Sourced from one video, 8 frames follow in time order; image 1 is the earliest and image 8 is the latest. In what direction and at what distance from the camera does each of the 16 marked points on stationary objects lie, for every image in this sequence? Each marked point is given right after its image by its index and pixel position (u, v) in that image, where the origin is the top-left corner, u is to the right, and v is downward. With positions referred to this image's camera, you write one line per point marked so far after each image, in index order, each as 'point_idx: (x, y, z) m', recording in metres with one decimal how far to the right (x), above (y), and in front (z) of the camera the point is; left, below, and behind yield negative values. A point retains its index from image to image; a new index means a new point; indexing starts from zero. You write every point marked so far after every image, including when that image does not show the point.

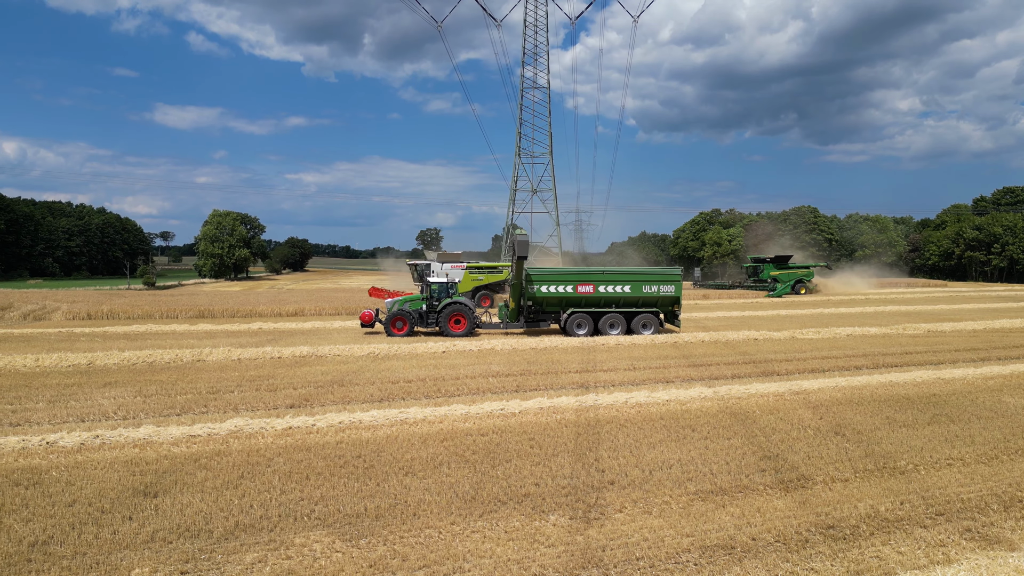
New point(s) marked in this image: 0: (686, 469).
0: (+1.9, -2.0, +6.5) m
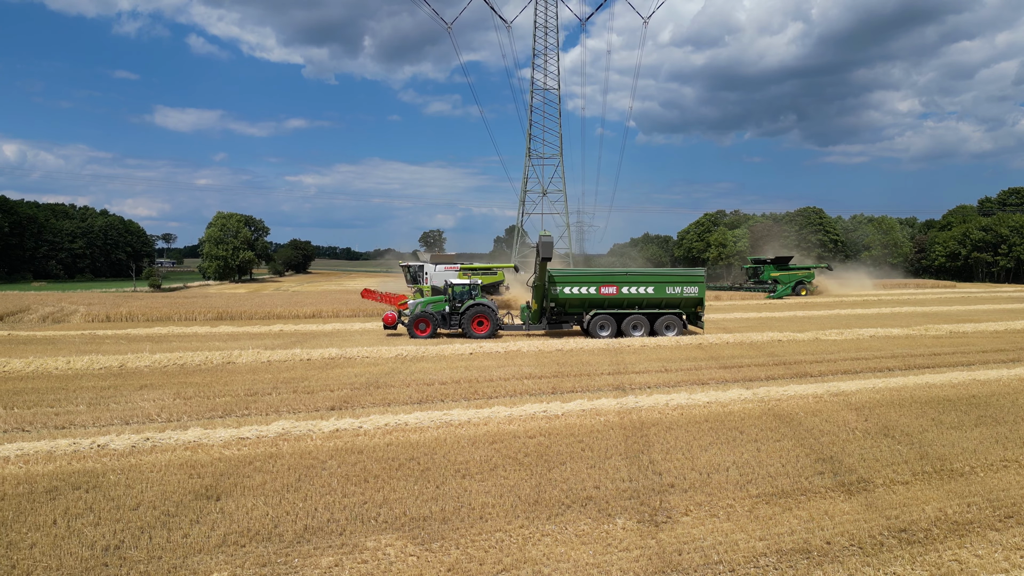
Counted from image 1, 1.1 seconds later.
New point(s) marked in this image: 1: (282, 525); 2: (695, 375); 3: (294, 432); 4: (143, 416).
0: (+2.5, -2.0, +6.4) m
1: (-1.9, -2.0, +5.0) m
2: (+3.5, -1.7, +11.2) m
3: (-2.7, -1.8, +7.3) m
4: (-5.0, -1.7, +8.0) m
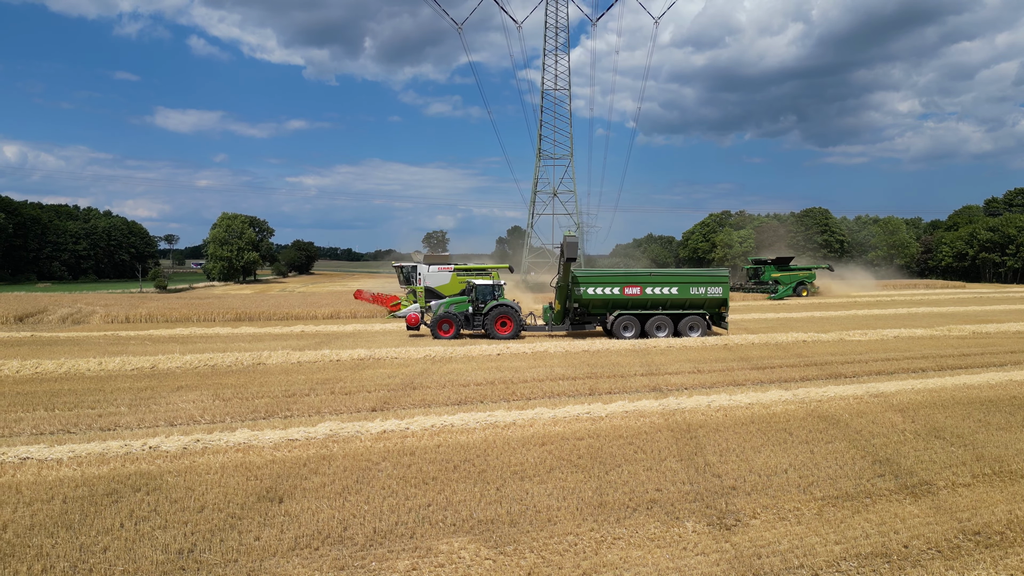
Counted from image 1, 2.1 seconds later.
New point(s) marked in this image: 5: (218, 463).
0: (+3.1, -2.0, +6.4) m
1: (-1.3, -2.0, +5.0) m
2: (+4.1, -1.7, +11.2) m
3: (-2.1, -1.8, +7.3) m
4: (-4.4, -1.7, +8.0) m
5: (-3.1, -1.9, +6.3) m
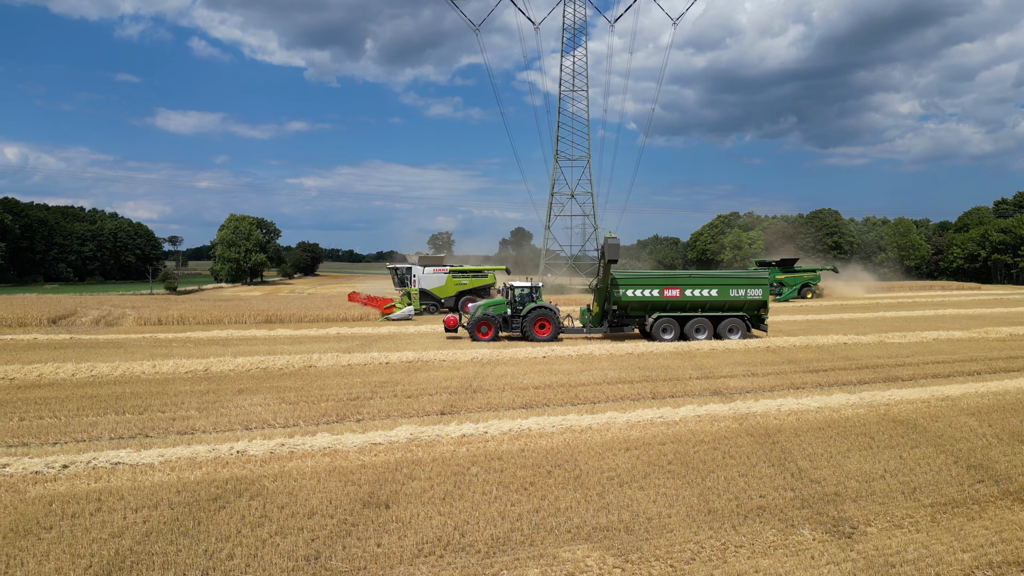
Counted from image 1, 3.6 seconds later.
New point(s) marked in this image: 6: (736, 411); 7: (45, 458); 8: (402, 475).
0: (+4.1, -2.0, +6.3) m
1: (-0.4, -2.1, +4.9) m
2: (+5.1, -1.7, +11.1) m
3: (-1.1, -1.8, +7.2) m
4: (-3.3, -1.8, +7.9) m
5: (-2.1, -1.9, +6.2) m
6: (+3.3, -1.8, +8.7) m
7: (-4.9, -1.8, +6.3) m
8: (-1.1, -1.9, +6.1) m
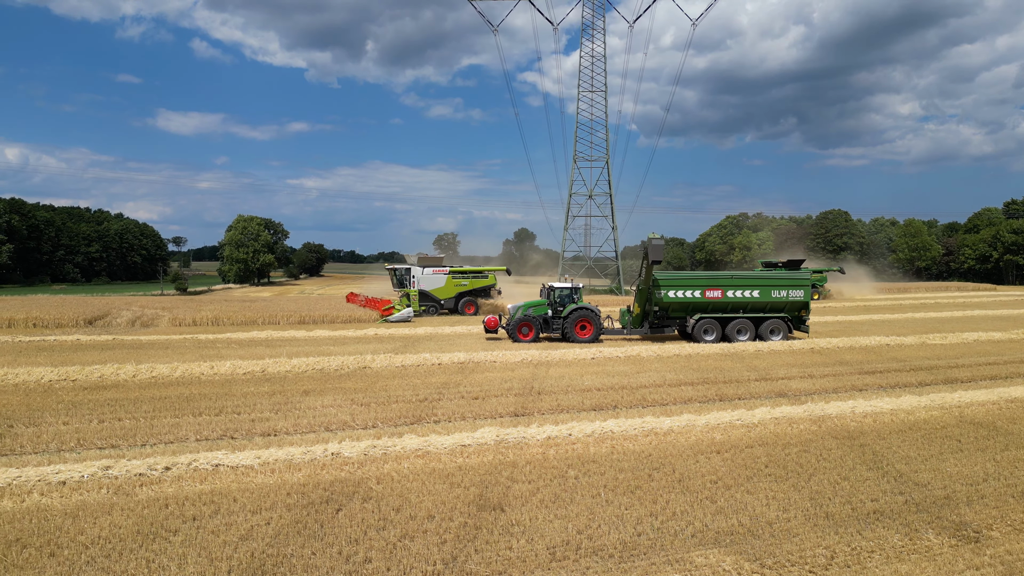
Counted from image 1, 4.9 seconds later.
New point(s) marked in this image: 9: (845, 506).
0: (+5.2, -2.0, +6.2) m
1: (+0.7, -2.1, +4.9) m
2: (+6.2, -1.7, +11.0) m
3: (0.0, -1.8, +7.2) m
4: (-2.3, -1.8, +7.9) m
5: (-1.1, -1.9, +6.2) m
6: (+4.4, -1.8, +8.6) m
7: (-3.9, -1.8, +6.3) m
8: (-0.1, -2.0, +6.1) m
9: (+3.1, -2.1, +5.6) m
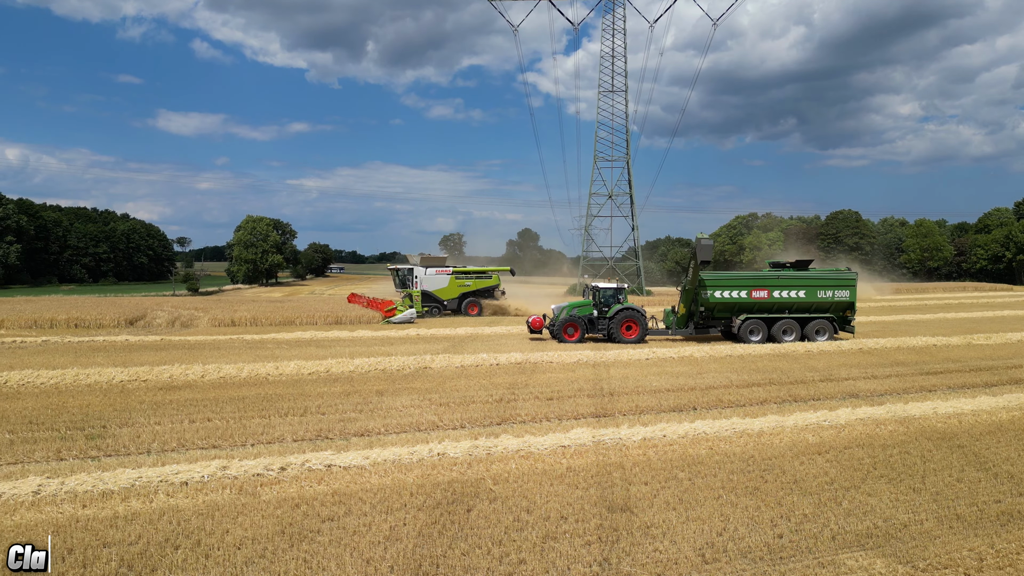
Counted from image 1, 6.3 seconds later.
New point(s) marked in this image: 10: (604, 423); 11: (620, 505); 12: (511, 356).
0: (+6.3, -2.1, +6.2) m
1: (+1.9, -2.1, +4.8) m
2: (+7.4, -1.7, +11.0) m
3: (+1.1, -1.8, +7.2) m
4: (-1.1, -1.8, +7.9) m
5: (+0.1, -1.9, +6.2) m
6: (+5.5, -1.8, +8.6) m
7: (-2.7, -1.8, +6.3) m
8: (+1.1, -2.0, +6.1) m
9: (+4.3, -2.1, +5.6) m
10: (+1.2, -1.8, +8.0) m
11: (+1.0, -2.0, +5.5) m
12: (-0.1, -1.5, +12.9) m
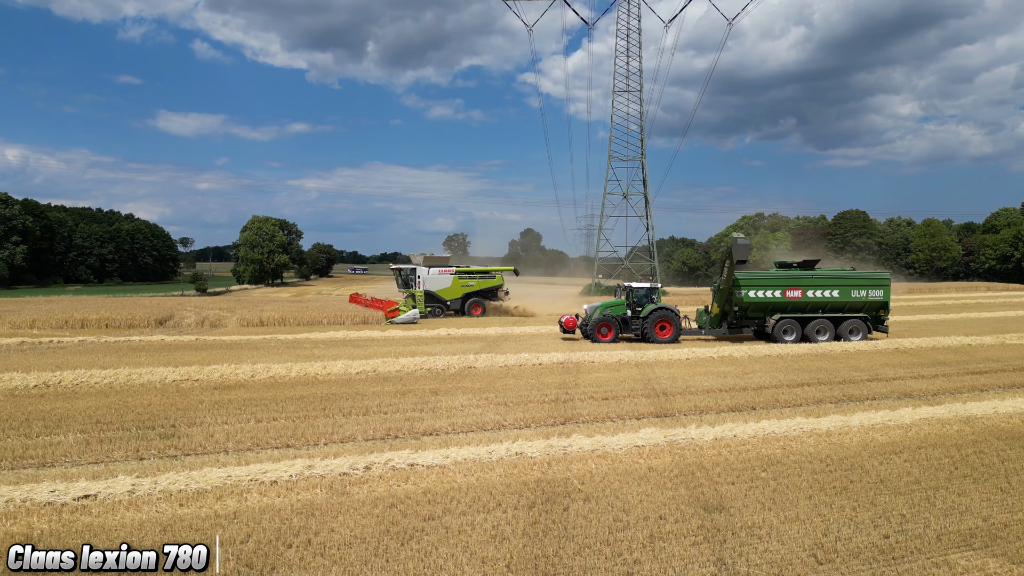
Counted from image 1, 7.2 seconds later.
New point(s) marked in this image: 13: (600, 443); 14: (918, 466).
0: (+7.2, -2.0, +6.1) m
1: (+2.7, -2.1, +4.8) m
2: (+8.3, -1.7, +10.9) m
3: (+2.0, -1.8, +7.2) m
4: (-0.2, -1.8, +7.9) m
5: (+1.0, -1.9, +6.2) m
6: (+6.4, -1.8, +8.6) m
7: (-1.9, -1.8, +6.3) m
8: (+2.0, -1.9, +6.1) m
9: (+5.2, -2.1, +5.5) m
10: (+2.1, -1.8, +8.0) m
11: (+1.8, -2.0, +5.5) m
12: (+0.8, -1.5, +12.9) m
13: (+1.0, -1.8, +7.0) m
14: (+4.5, -2.0, +6.5) m
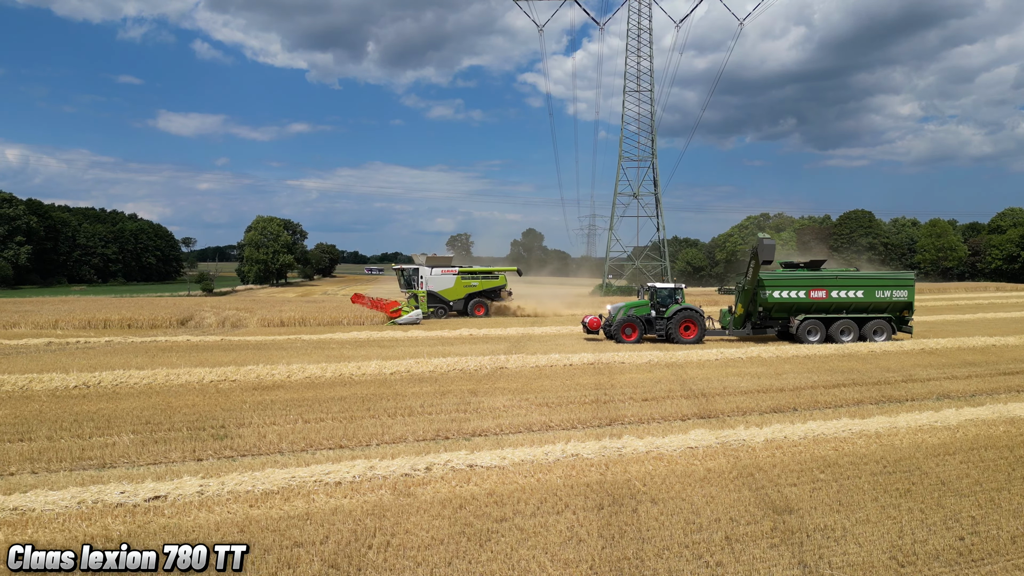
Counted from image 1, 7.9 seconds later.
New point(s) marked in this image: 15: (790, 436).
0: (+7.8, -2.1, +6.1) m
1: (+3.3, -2.1, +4.8) m
2: (+8.9, -1.8, +10.9) m
3: (+2.6, -1.9, +7.1) m
4: (+0.4, -1.8, +7.8) m
5: (+1.6, -1.9, +6.2) m
6: (+7.0, -1.8, +8.5) m
7: (-1.2, -1.8, +6.3) m
8: (+2.6, -2.0, +6.0) m
9: (+5.8, -2.1, +5.5) m
10: (+2.7, -1.8, +8.0) m
11: (+2.5, -2.0, +5.5) m
12: (+1.4, -1.5, +12.9) m
13: (+1.6, -1.8, +7.0) m
14: (+5.1, -2.0, +6.5) m
15: (+3.4, -1.9, +7.4) m
